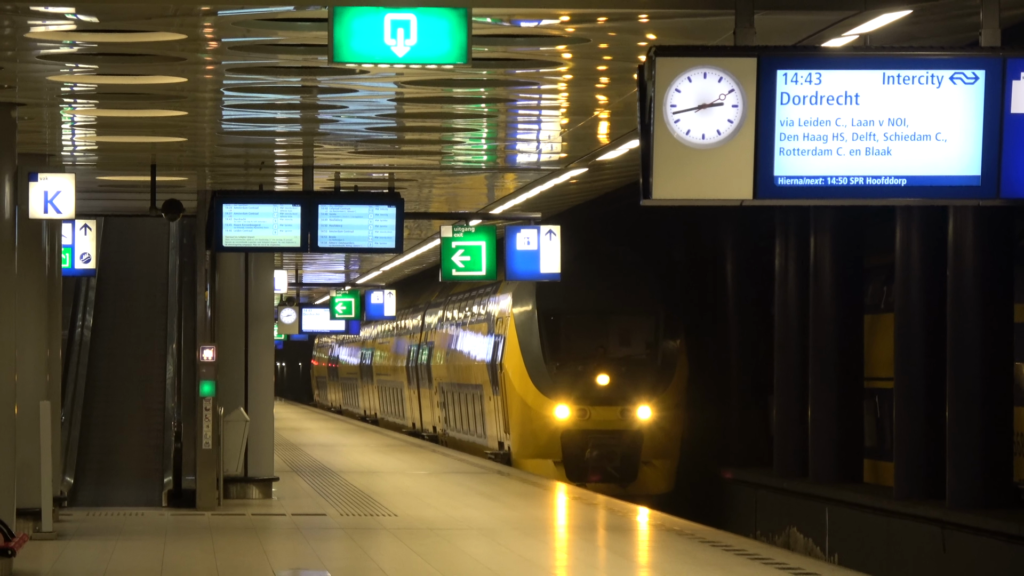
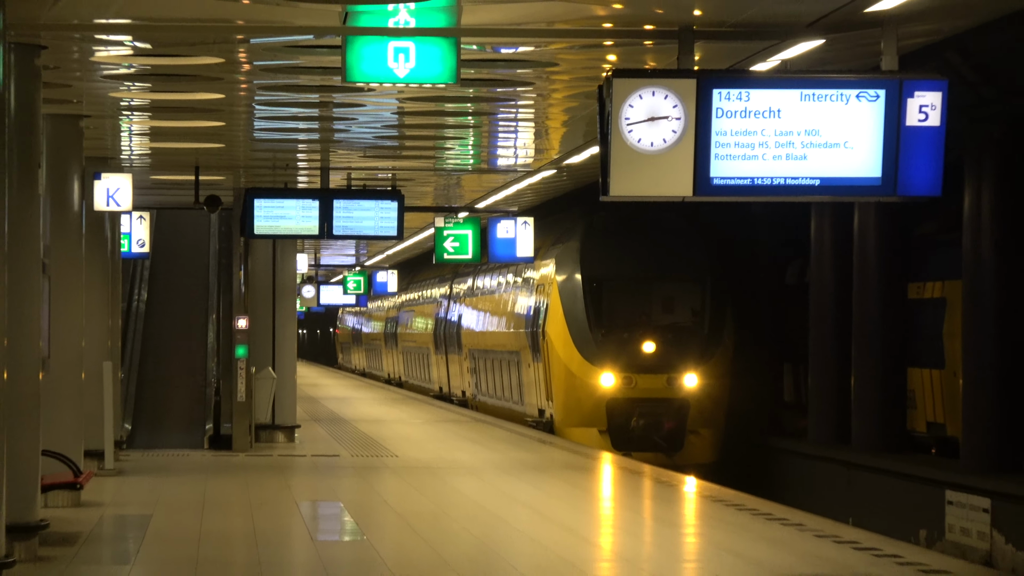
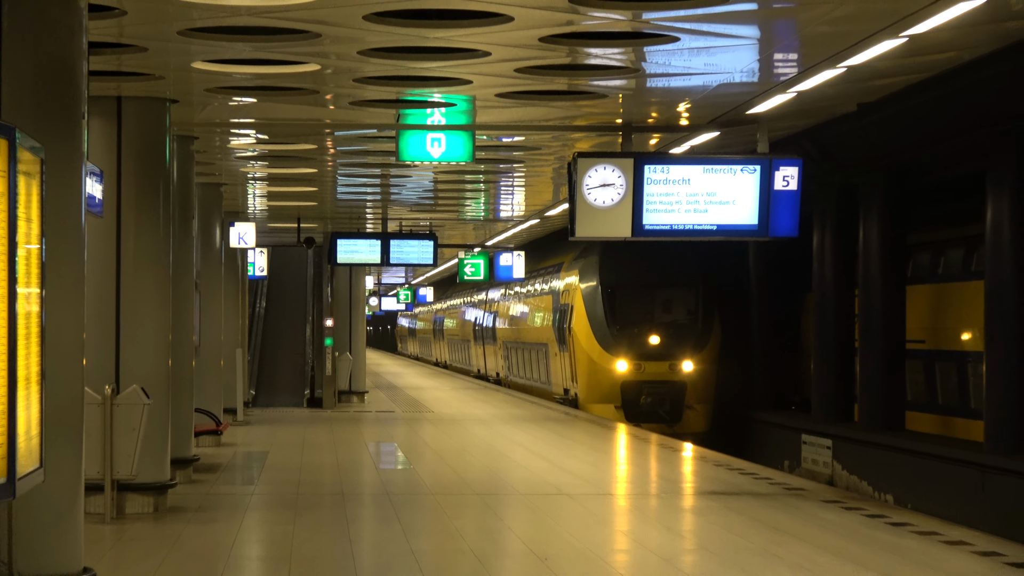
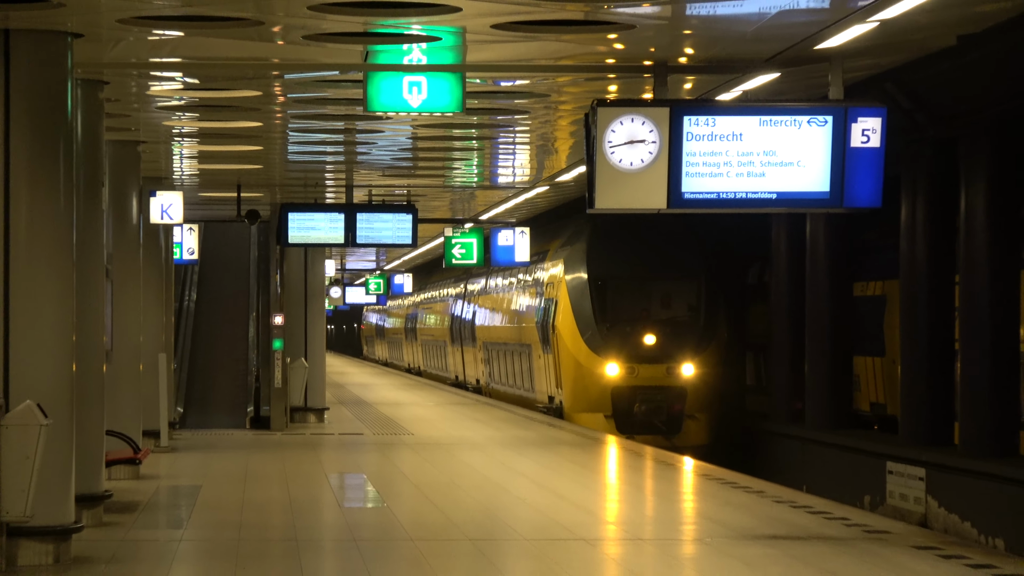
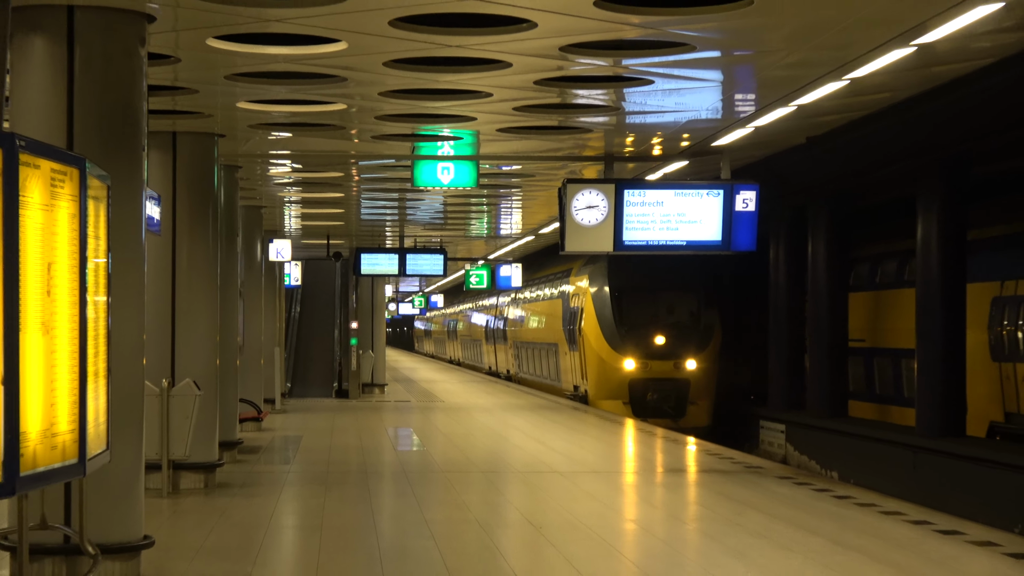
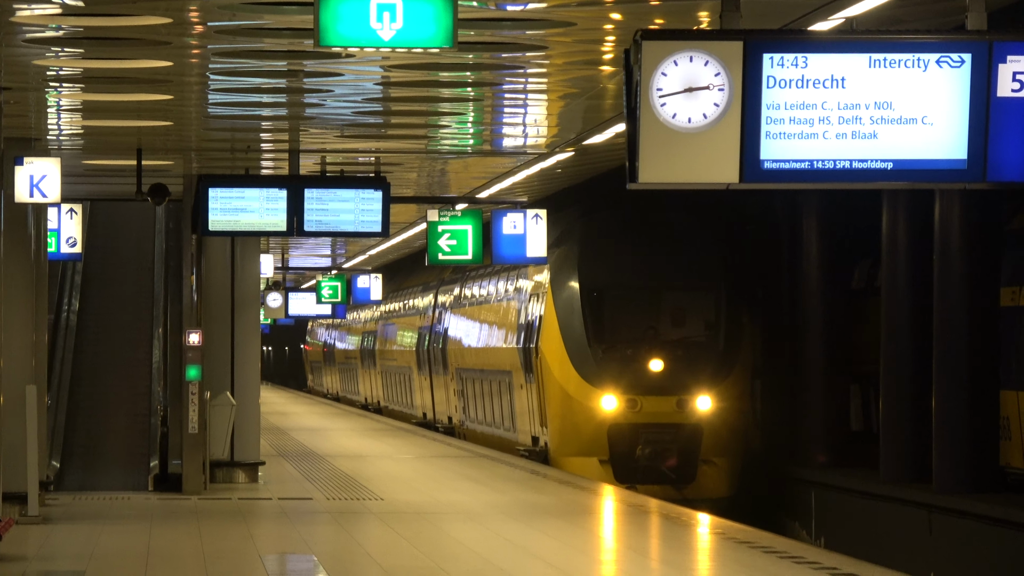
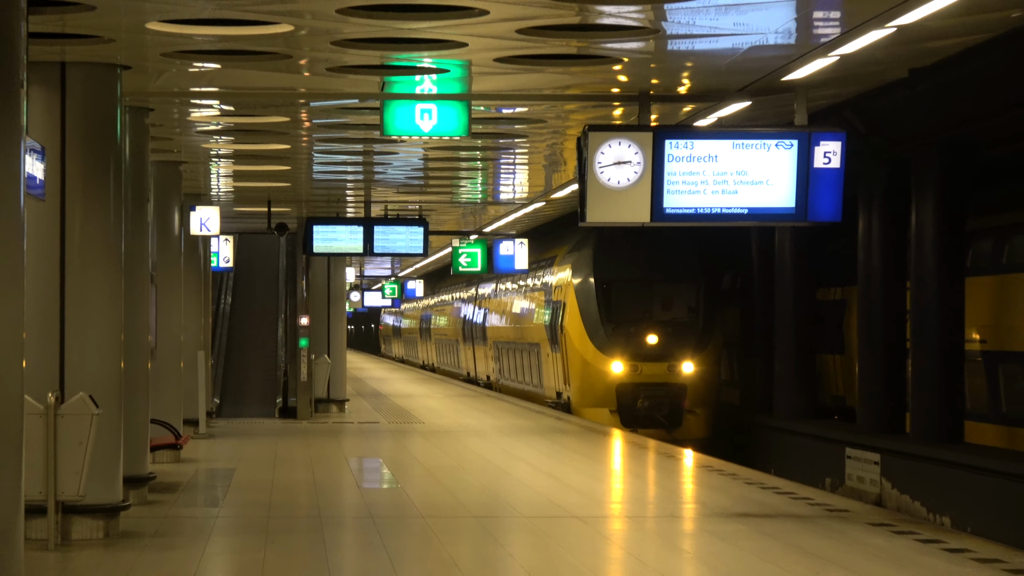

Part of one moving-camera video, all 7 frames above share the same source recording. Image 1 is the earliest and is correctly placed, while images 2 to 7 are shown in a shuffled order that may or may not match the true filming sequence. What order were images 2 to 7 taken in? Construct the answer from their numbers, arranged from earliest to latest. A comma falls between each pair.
6, 2, 4, 7, 3, 5
